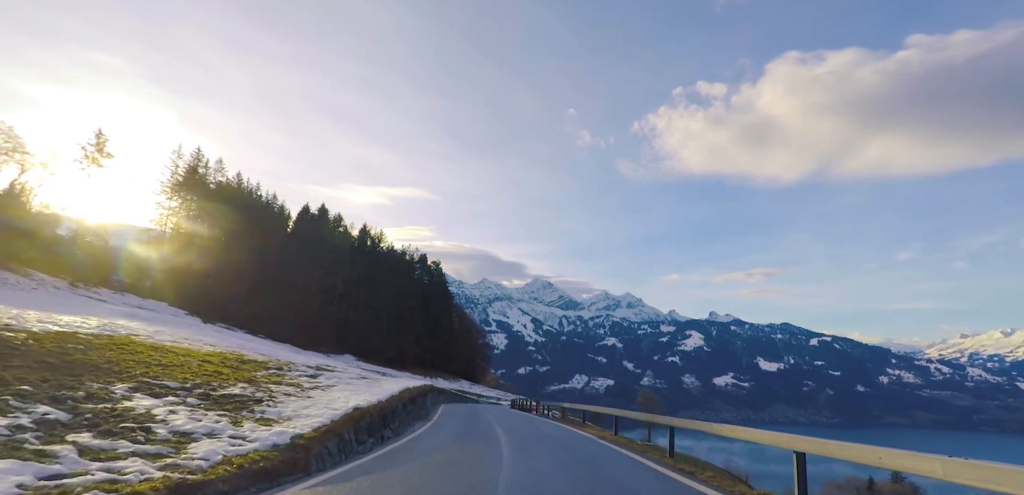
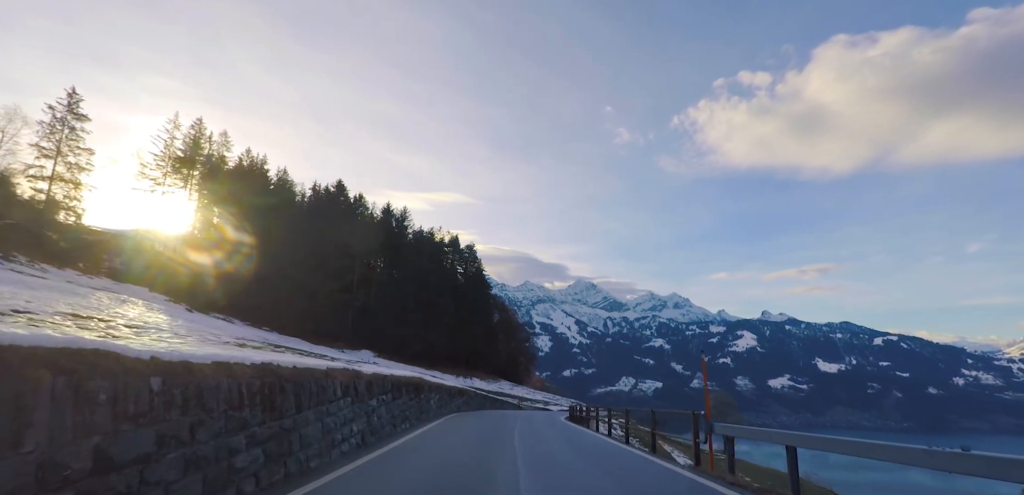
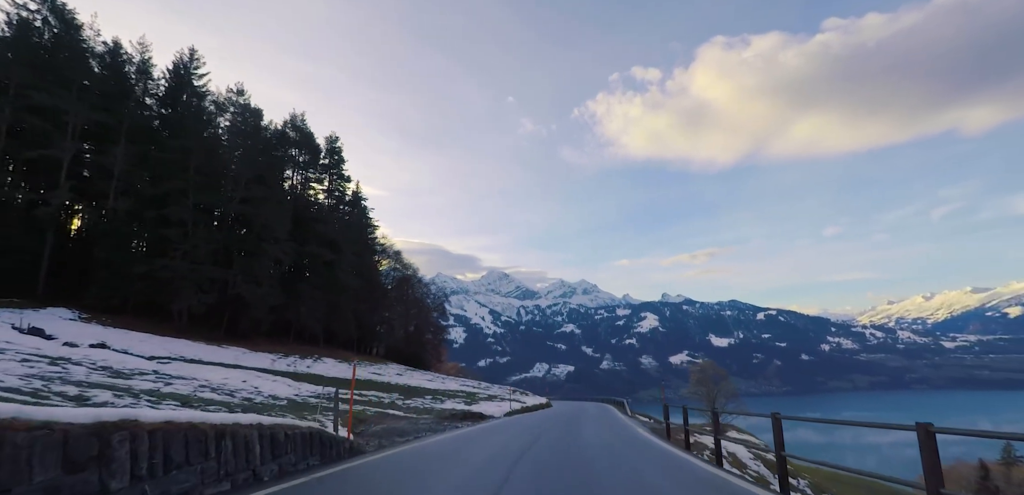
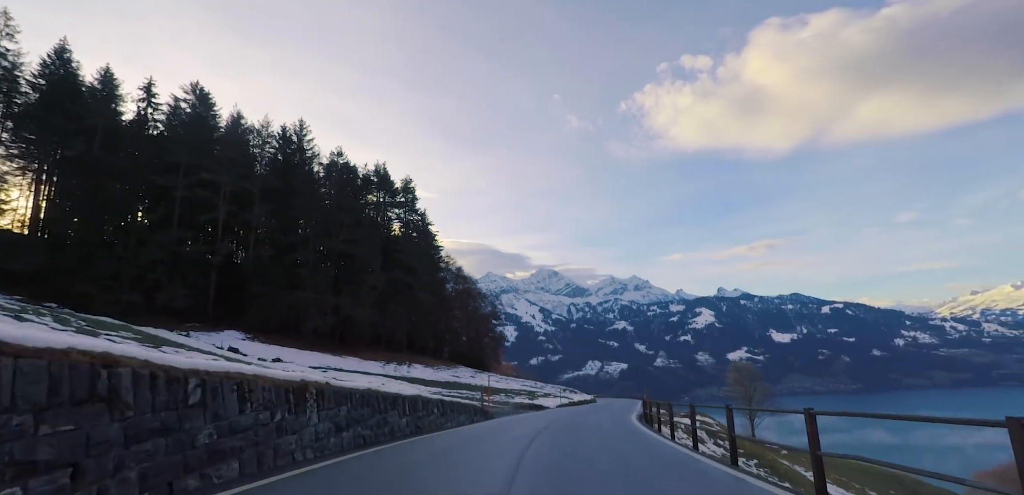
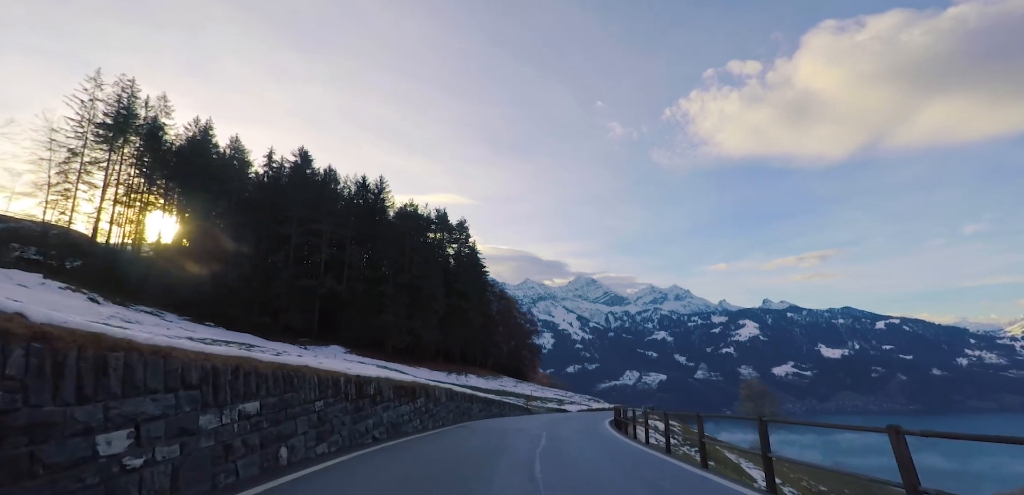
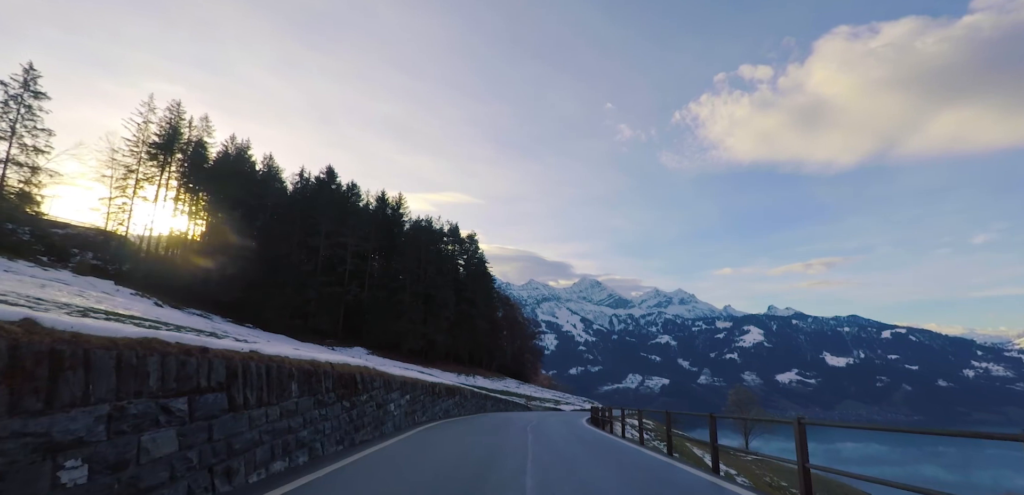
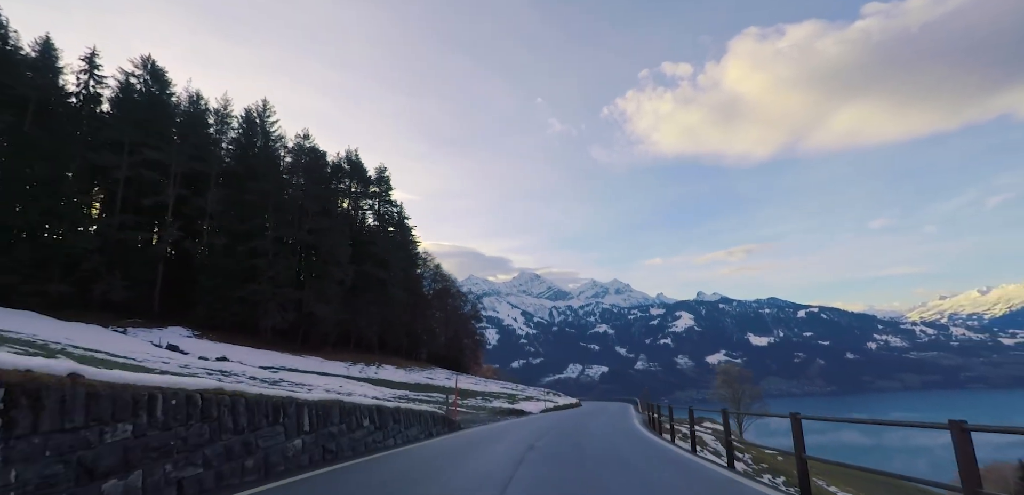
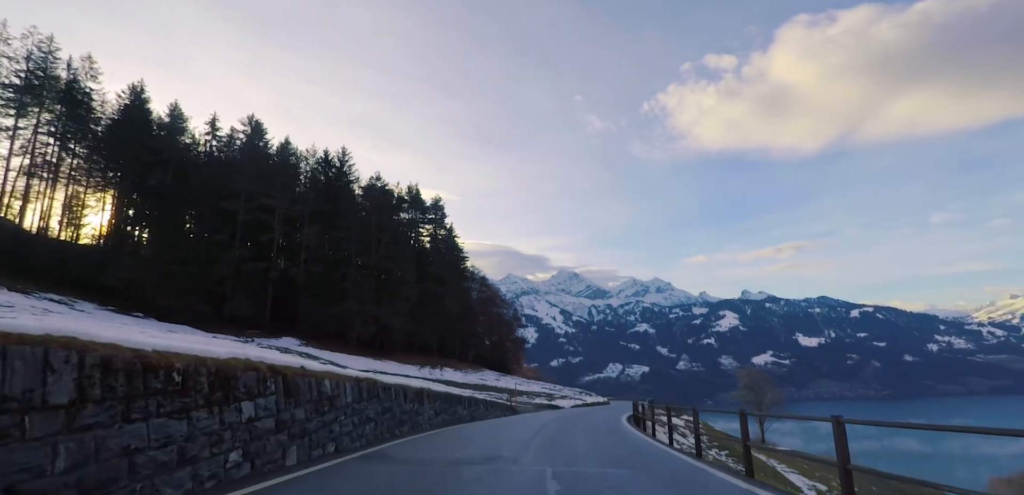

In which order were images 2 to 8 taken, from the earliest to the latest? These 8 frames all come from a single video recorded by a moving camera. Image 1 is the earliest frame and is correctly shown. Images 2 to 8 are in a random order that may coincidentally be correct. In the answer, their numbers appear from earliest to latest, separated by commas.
2, 6, 5, 8, 4, 7, 3
